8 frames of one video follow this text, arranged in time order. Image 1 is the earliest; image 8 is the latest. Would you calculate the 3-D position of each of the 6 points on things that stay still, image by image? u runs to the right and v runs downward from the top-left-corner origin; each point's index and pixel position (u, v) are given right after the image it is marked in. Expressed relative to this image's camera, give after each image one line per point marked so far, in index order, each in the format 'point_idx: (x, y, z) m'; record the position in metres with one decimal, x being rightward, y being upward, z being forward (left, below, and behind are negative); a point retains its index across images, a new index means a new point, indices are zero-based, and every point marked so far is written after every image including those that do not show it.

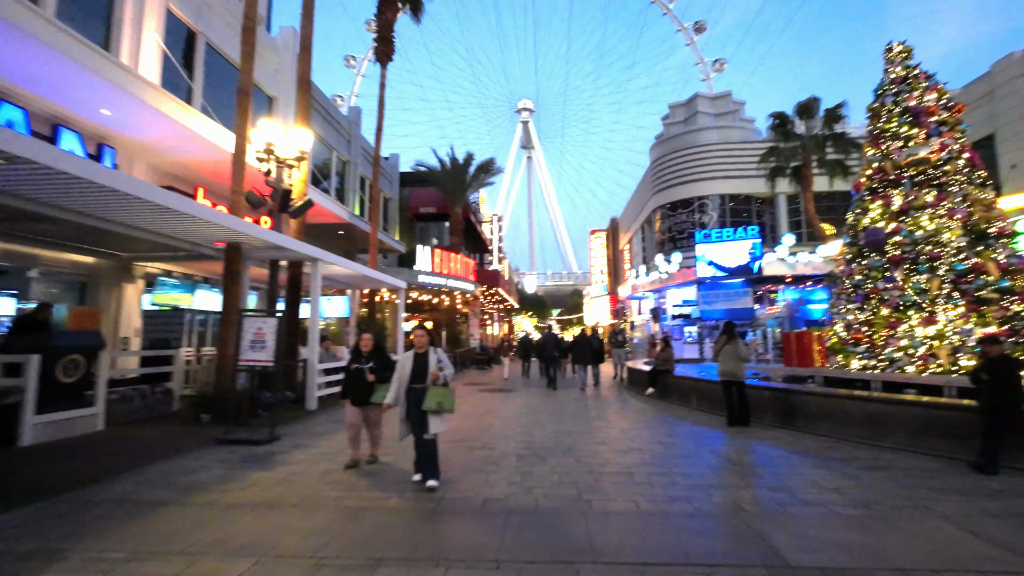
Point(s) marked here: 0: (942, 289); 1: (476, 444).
0: (+8.7, 0.0, +9.8) m
1: (-0.5, -2.2, +6.9) m
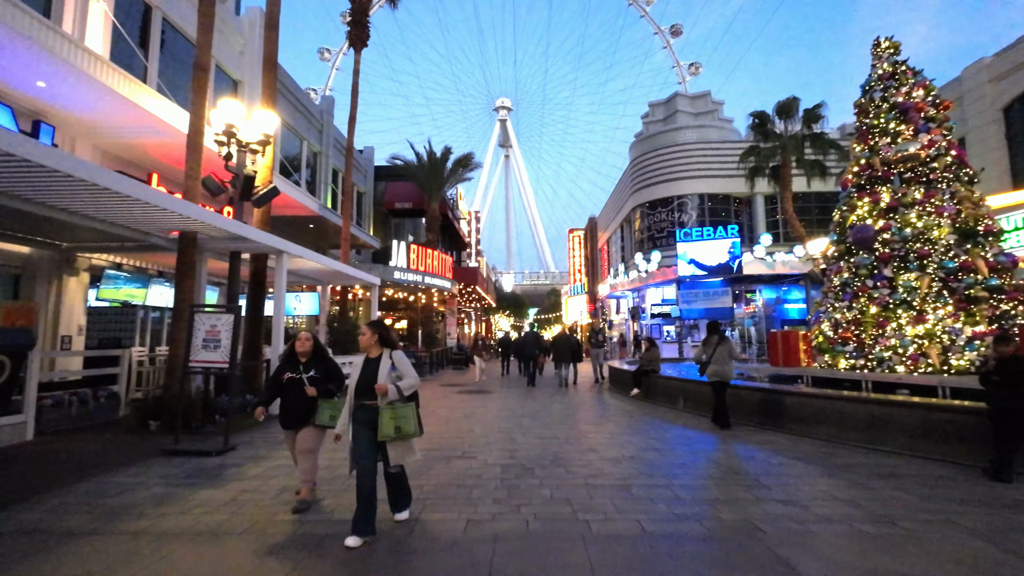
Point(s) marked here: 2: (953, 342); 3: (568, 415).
0: (+8.3, 0.0, +9.6) m
1: (-0.8, -2.2, +6.3) m
2: (+8.4, -1.0, +9.3) m
3: (+1.1, -2.5, +9.5) m
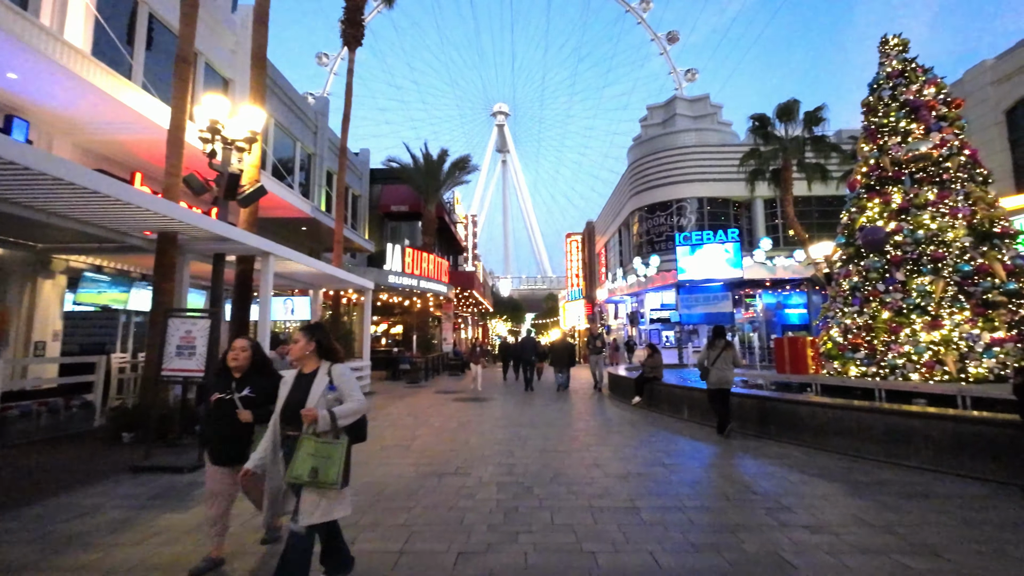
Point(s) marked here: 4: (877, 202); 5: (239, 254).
0: (+8.3, -0.1, +9.3) m
1: (-0.8, -2.2, +5.9) m
2: (+8.4, -1.1, +8.9) m
3: (+1.0, -2.6, +9.1) m
4: (+7.7, +1.8, +10.3) m
5: (-5.4, +0.7, +9.7) m
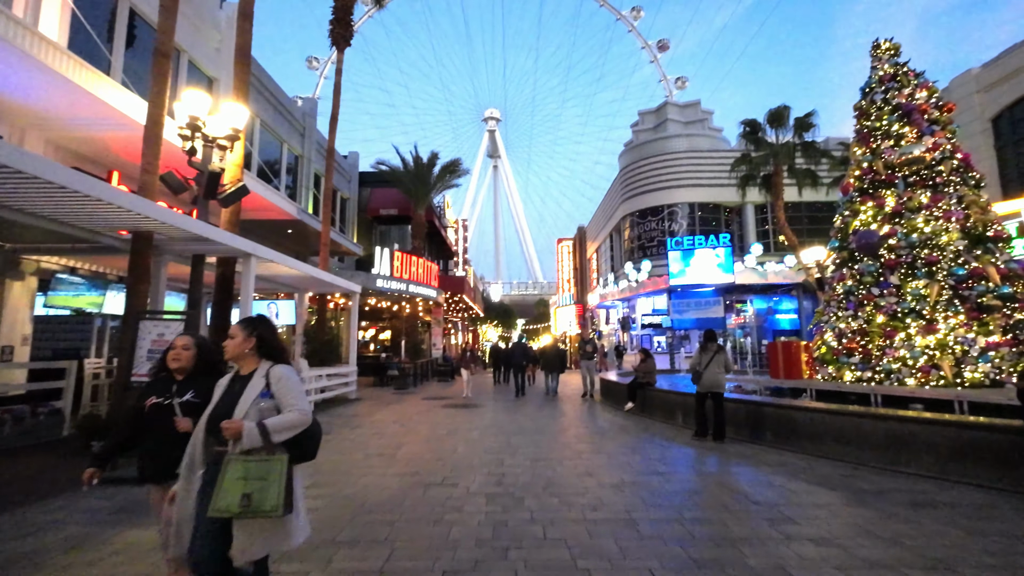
0: (+8.1, -0.1, +9.2) m
1: (-0.9, -2.2, +5.6) m
2: (+8.2, -1.2, +8.8) m
3: (+0.8, -2.6, +8.8) m
4: (+7.5, +1.7, +10.2) m
5: (-5.6, +0.6, +9.4) m
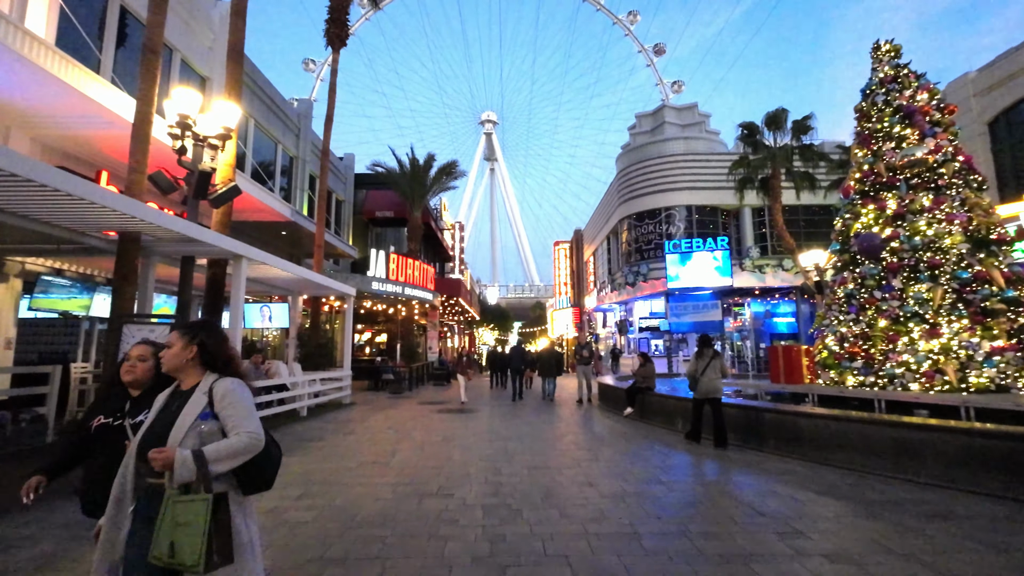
0: (+8.0, -0.2, +9.0) m
1: (-0.9, -2.2, +5.4) m
2: (+8.1, -1.2, +8.7) m
3: (+0.8, -2.7, +8.6) m
4: (+7.5, +1.6, +10.1) m
5: (-5.7, +0.6, +9.1) m
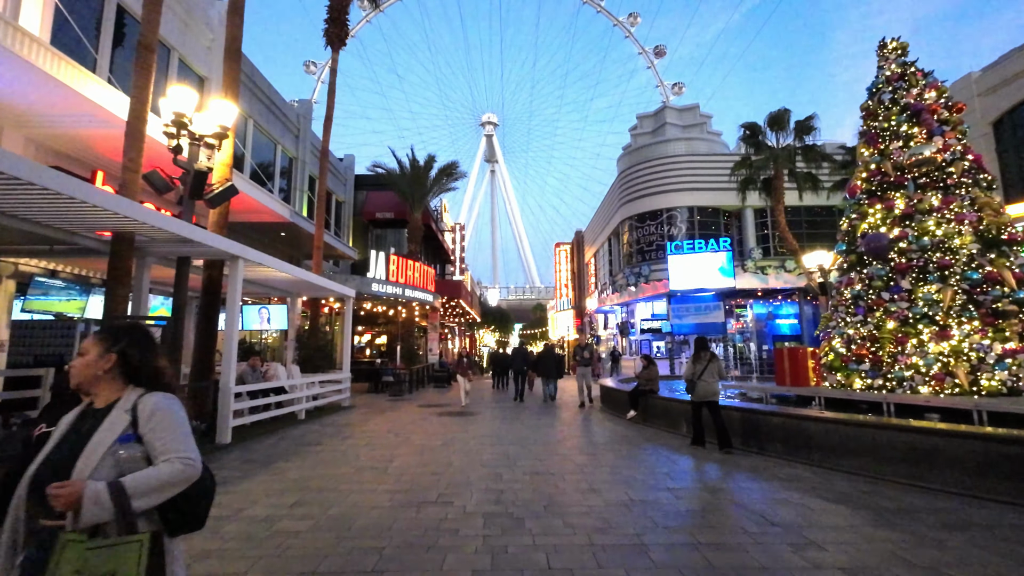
0: (+8.1, -0.2, +8.9) m
1: (-0.9, -2.3, +5.2) m
2: (+8.2, -1.3, +8.5) m
3: (+0.8, -2.7, +8.4) m
4: (+7.5, +1.6, +9.9) m
5: (-5.7, +0.6, +9.0) m
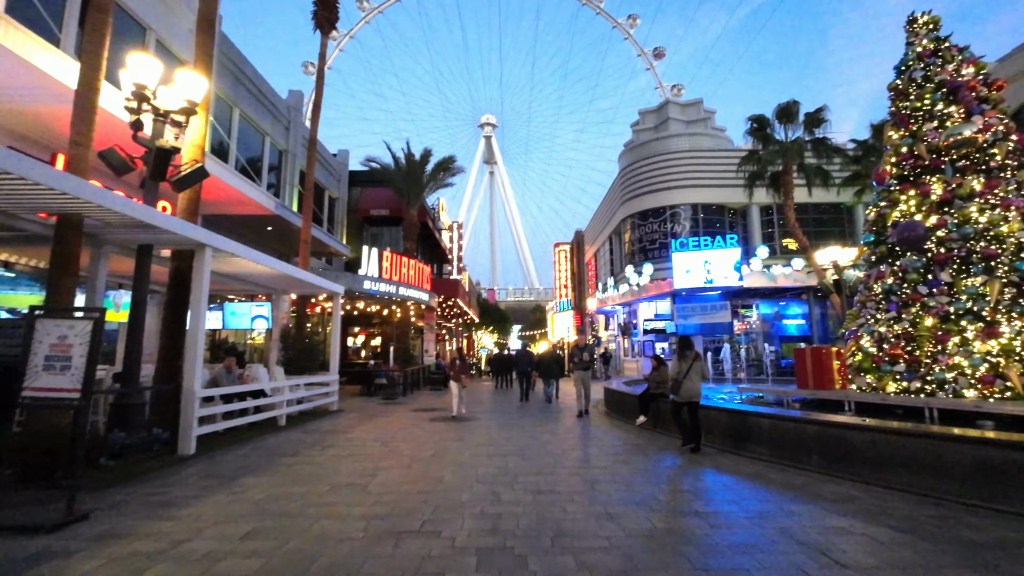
0: (+8.1, -0.1, +8.0) m
1: (-0.9, -2.1, +4.3) m
2: (+8.2, -1.1, +7.6) m
3: (+0.8, -2.6, +7.6) m
4: (+7.5, +1.7, +9.0) m
5: (-5.7, +0.7, +8.1) m
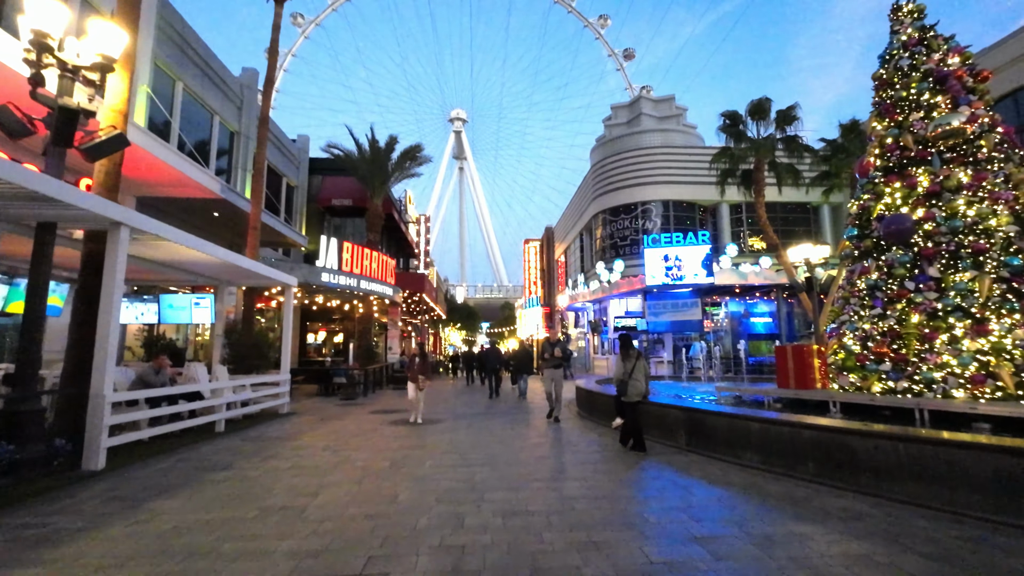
0: (+7.6, 0.0, +7.7) m
1: (-1.2, -2.0, +3.5) m
2: (+7.7, -1.1, +7.3) m
3: (+0.3, -2.4, +6.8) m
4: (+6.9, +1.8, +8.7) m
5: (-6.1, +0.9, +6.9) m
